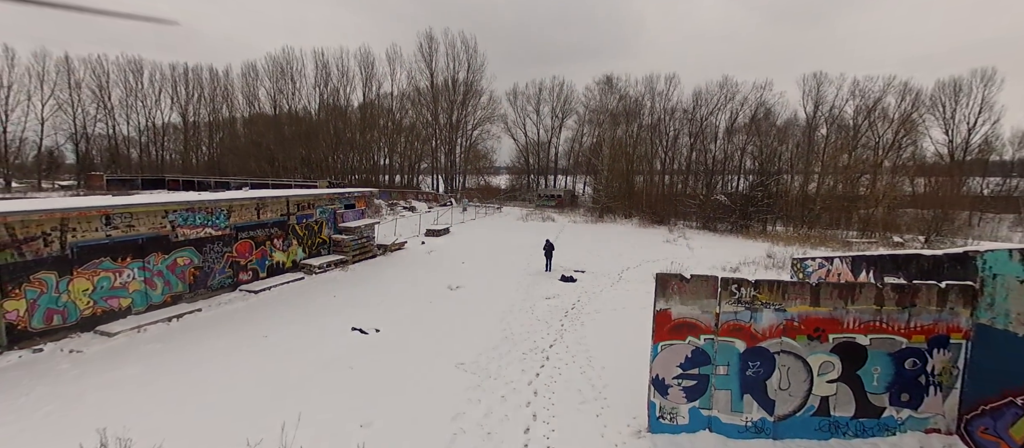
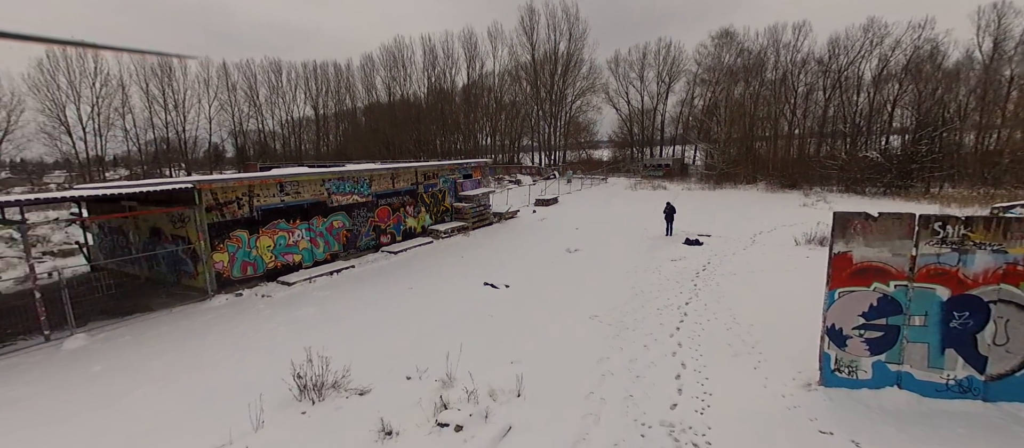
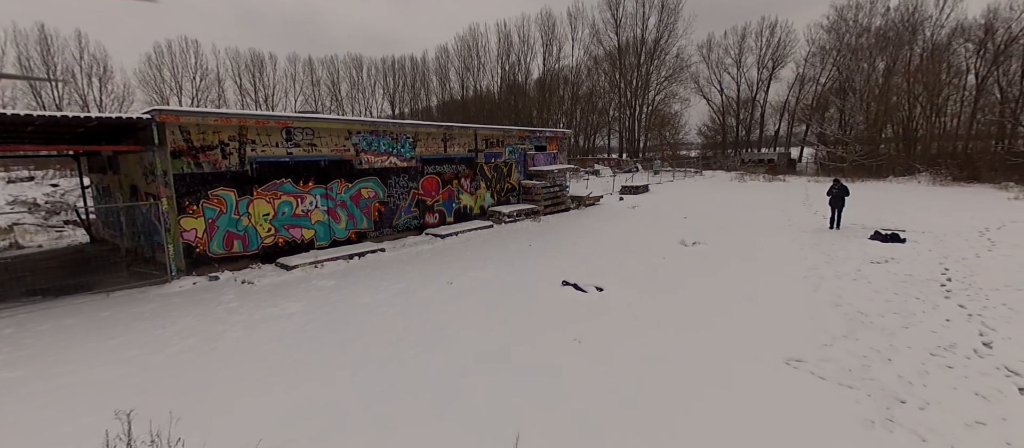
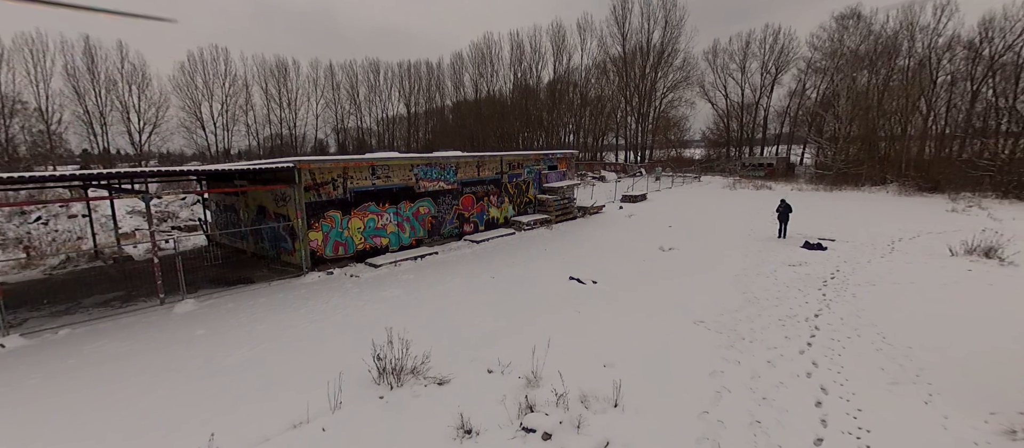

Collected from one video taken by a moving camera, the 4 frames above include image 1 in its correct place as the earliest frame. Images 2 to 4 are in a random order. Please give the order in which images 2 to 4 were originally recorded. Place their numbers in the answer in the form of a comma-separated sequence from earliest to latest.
2, 4, 3
